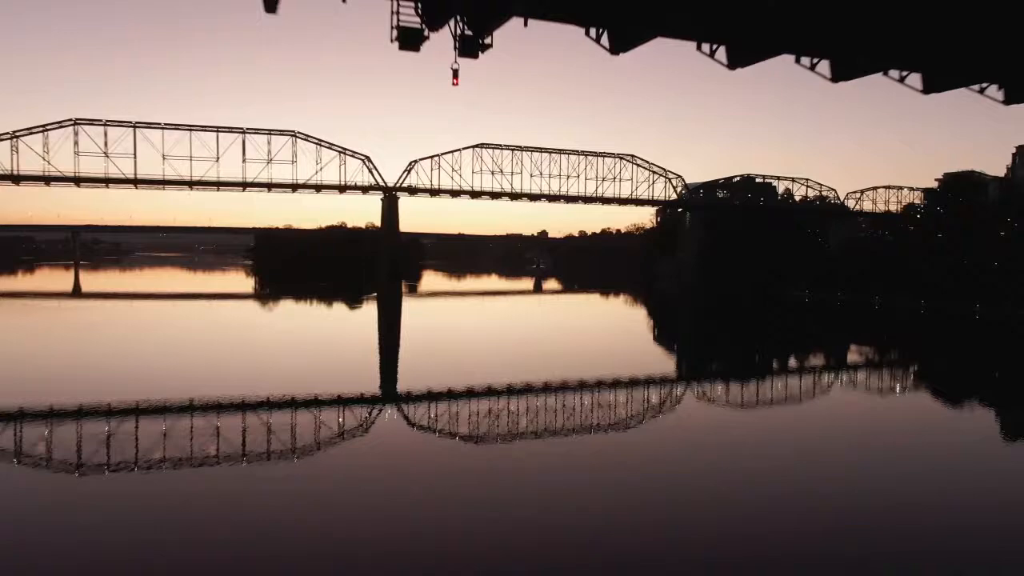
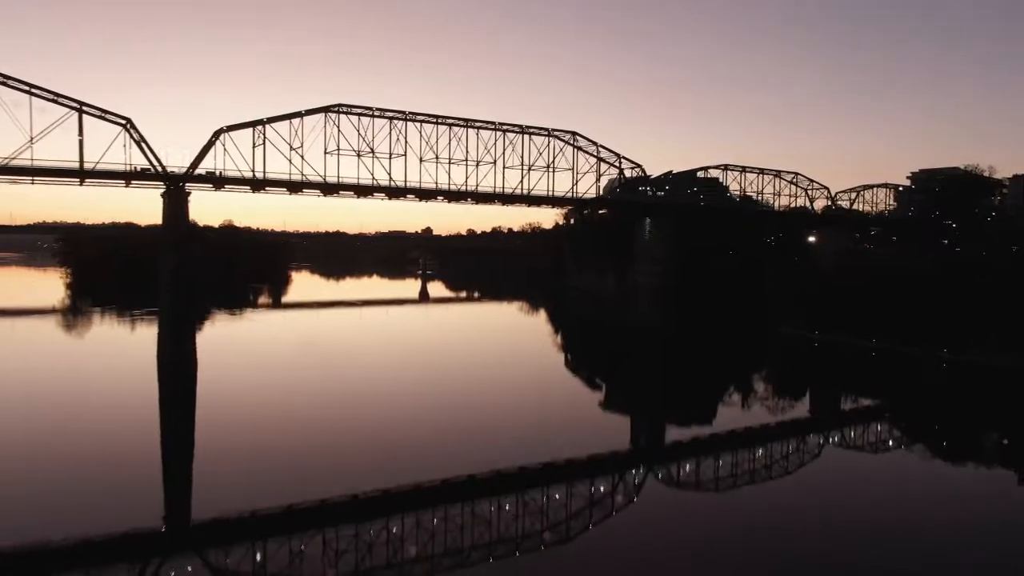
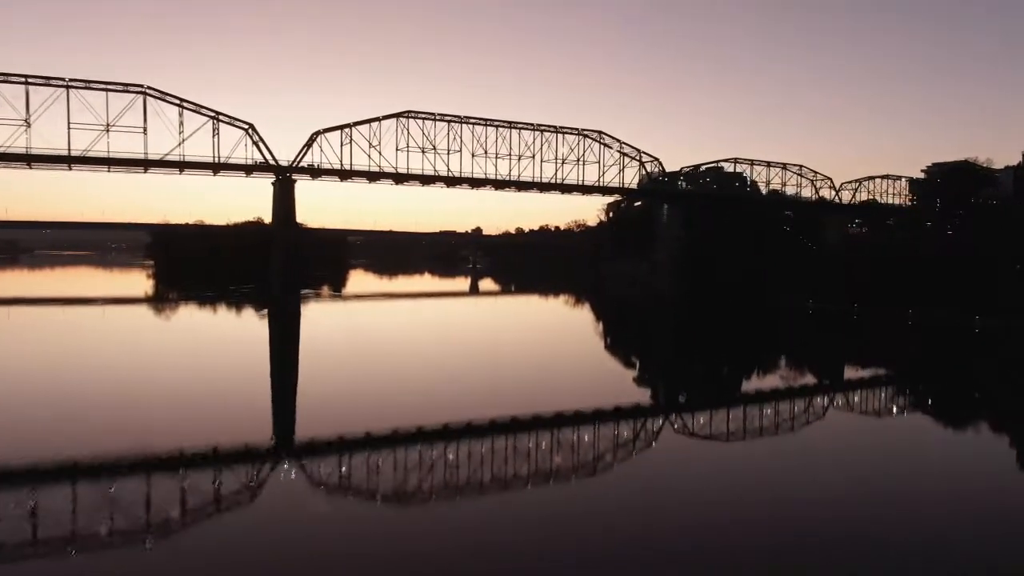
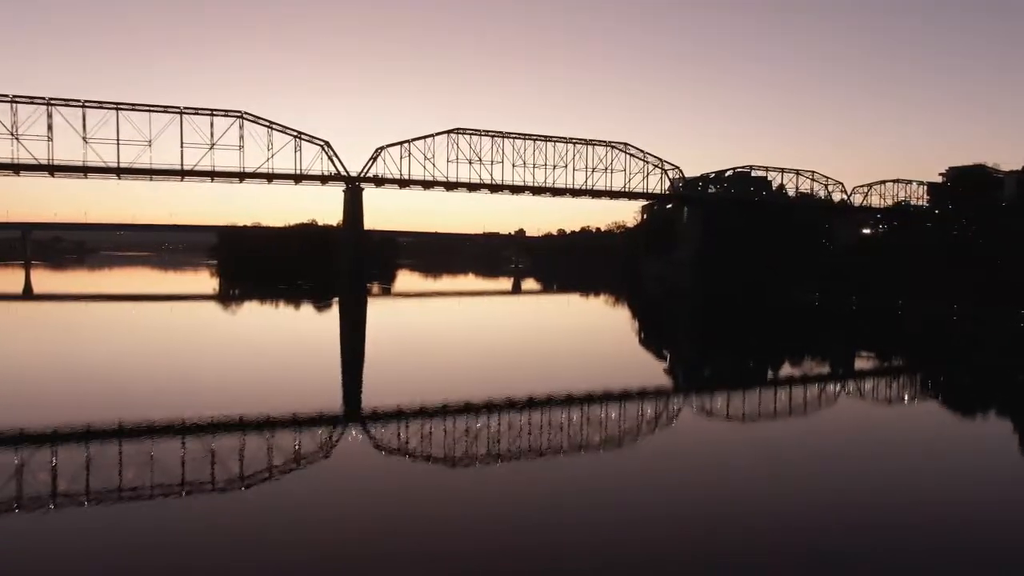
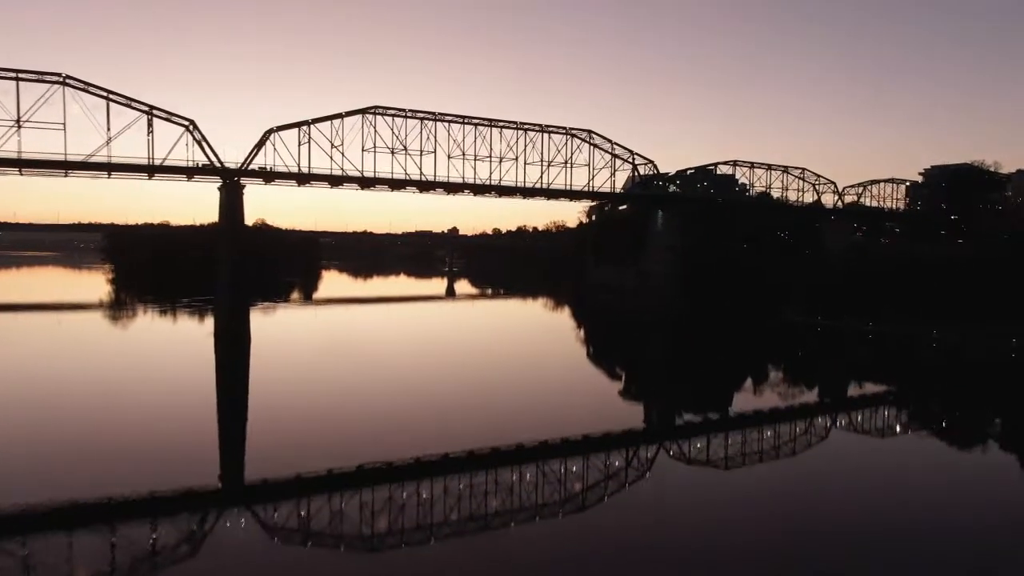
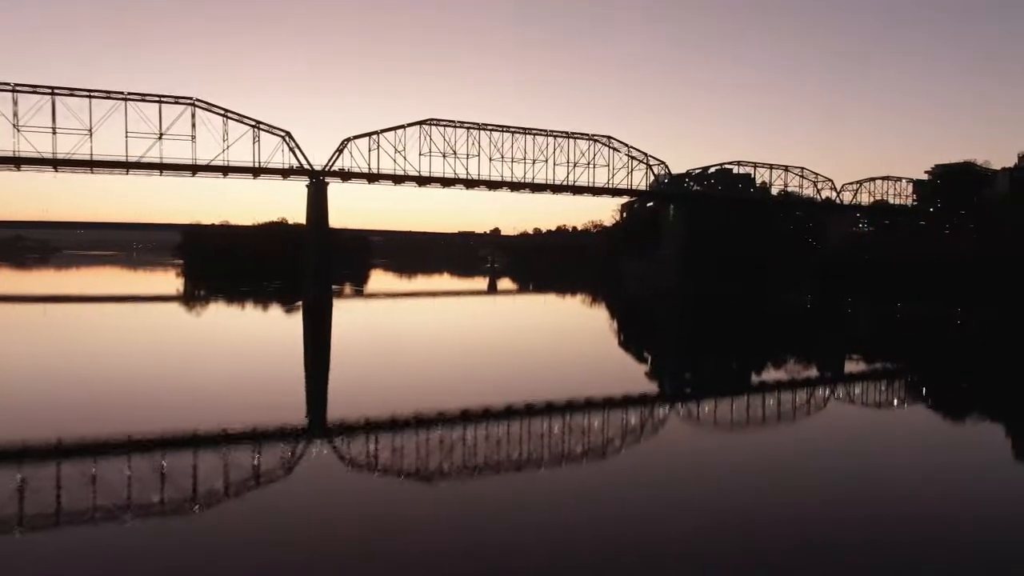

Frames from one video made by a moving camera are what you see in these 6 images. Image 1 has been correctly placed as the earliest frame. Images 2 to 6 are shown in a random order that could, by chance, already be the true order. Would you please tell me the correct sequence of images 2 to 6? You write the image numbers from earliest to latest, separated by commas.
4, 6, 3, 5, 2
